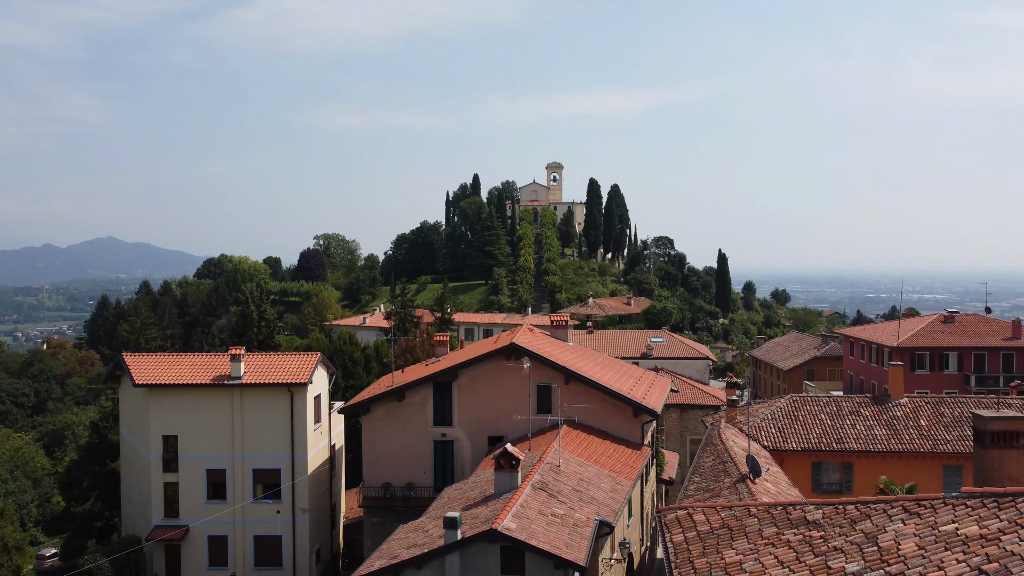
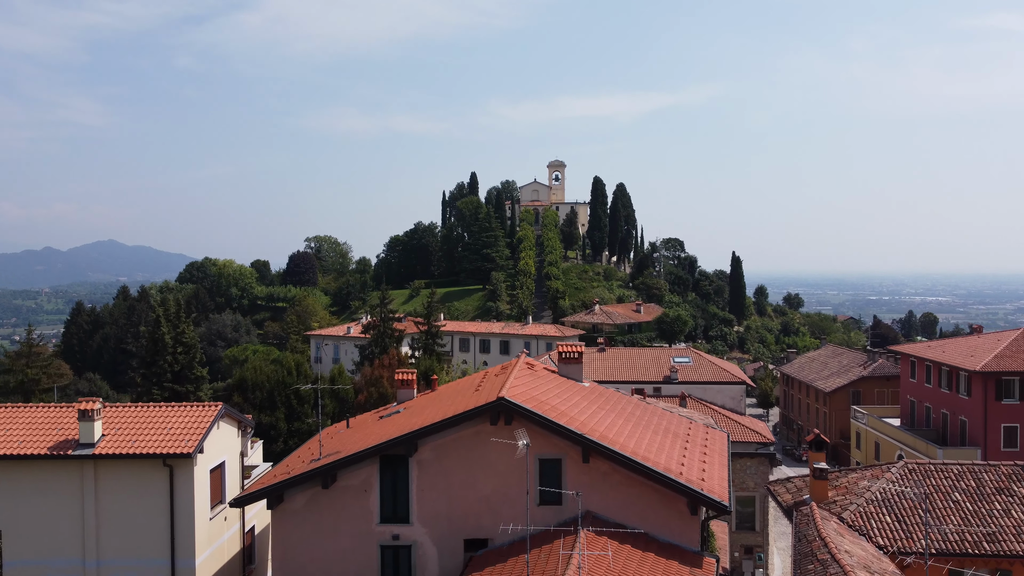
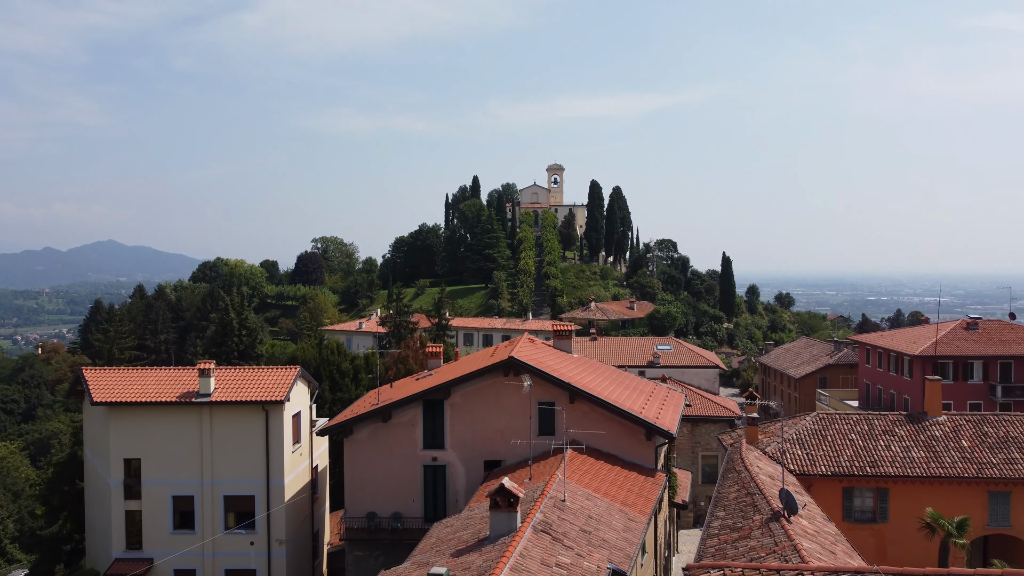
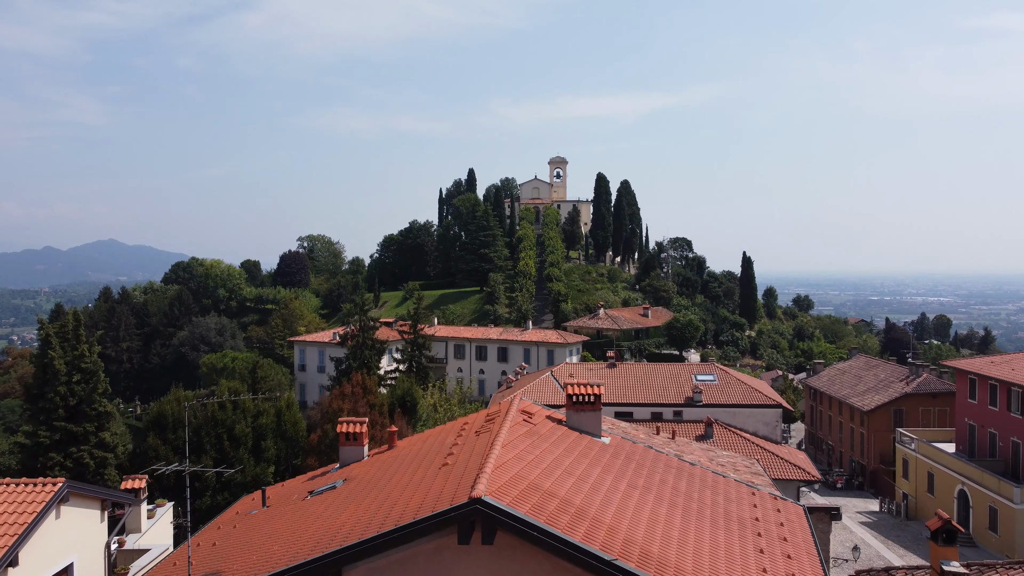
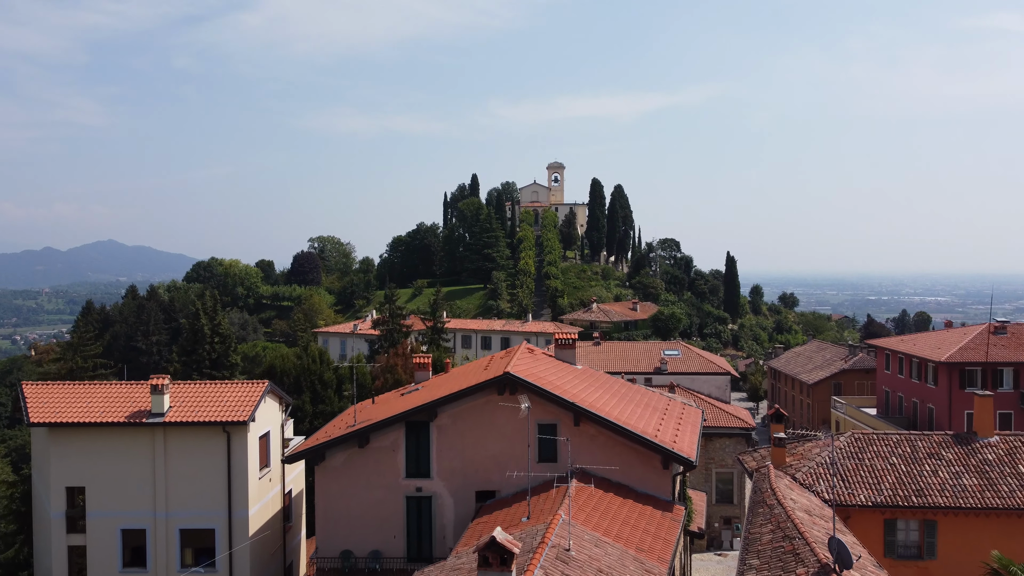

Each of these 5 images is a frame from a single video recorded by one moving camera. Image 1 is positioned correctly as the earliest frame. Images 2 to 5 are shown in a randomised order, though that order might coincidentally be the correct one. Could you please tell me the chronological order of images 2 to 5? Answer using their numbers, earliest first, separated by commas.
3, 5, 2, 4
